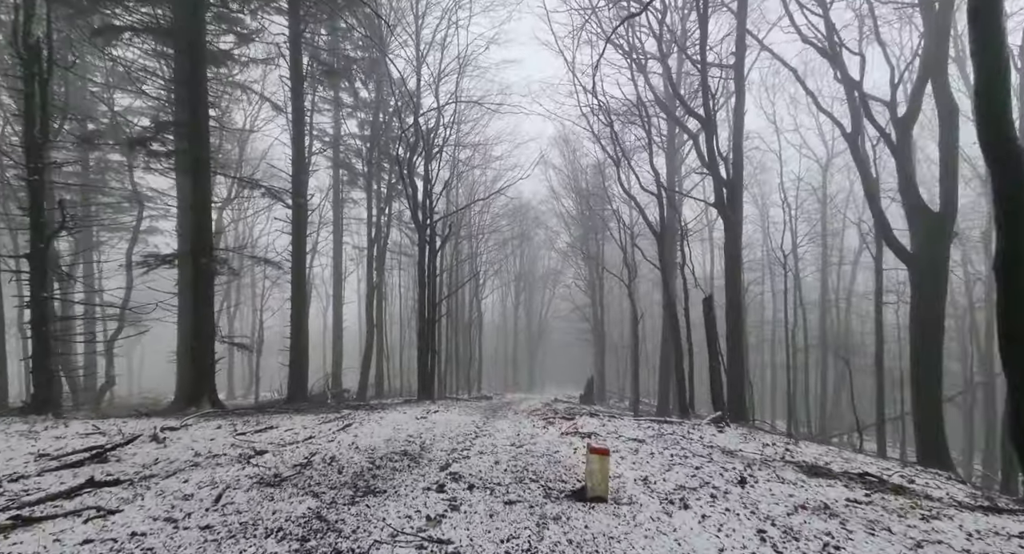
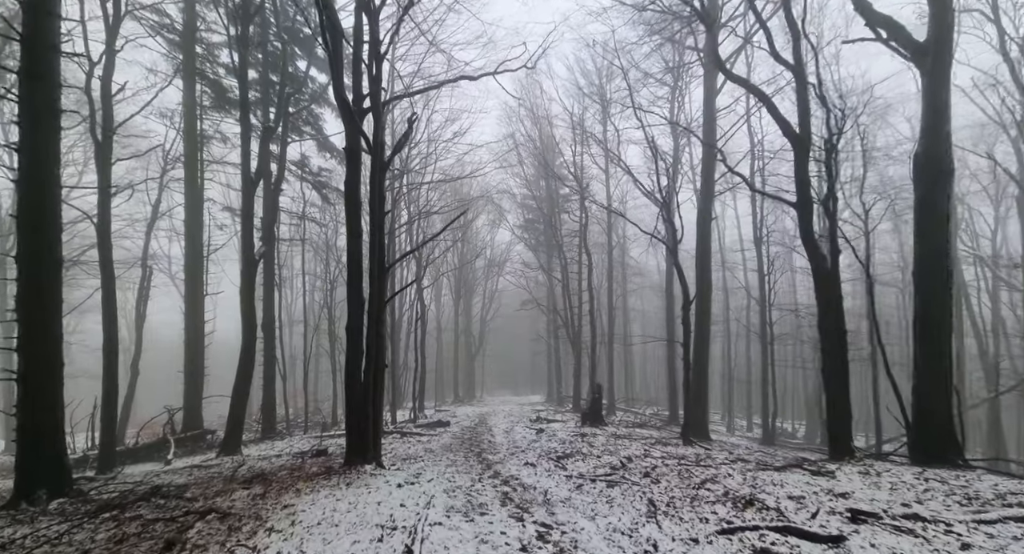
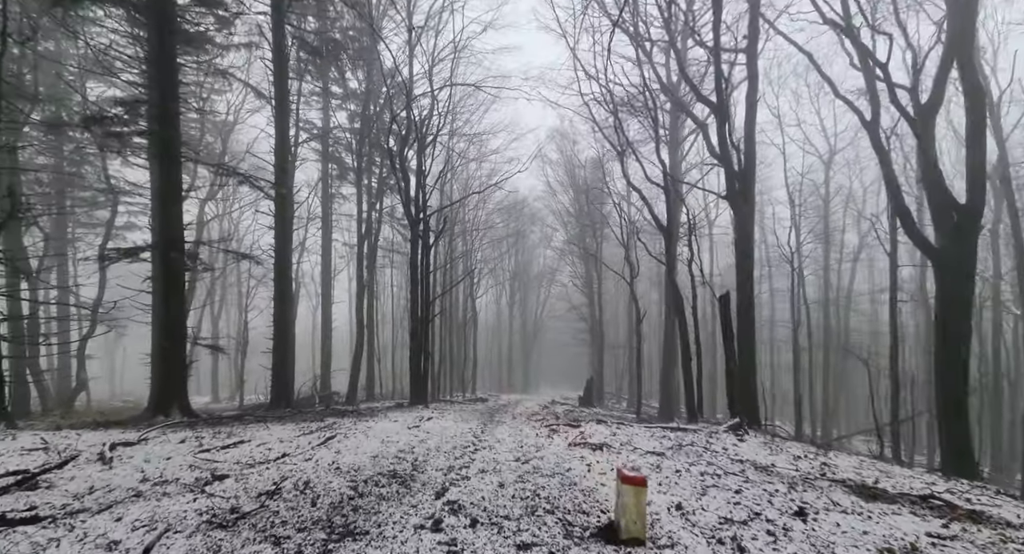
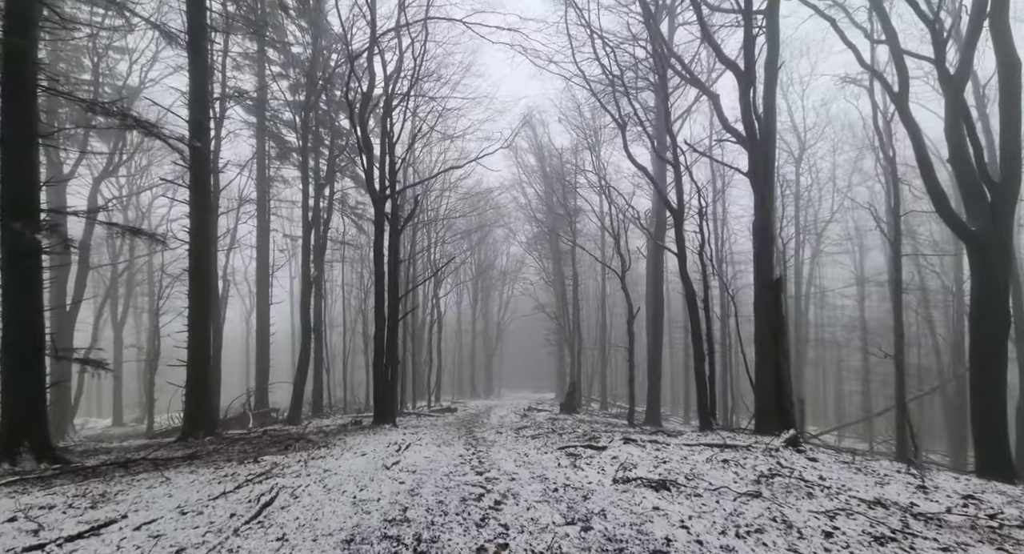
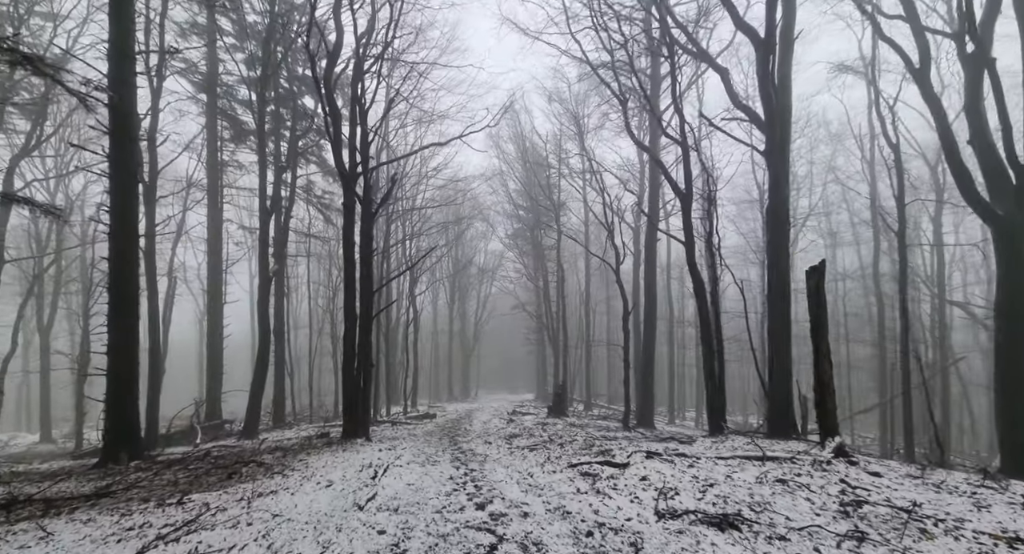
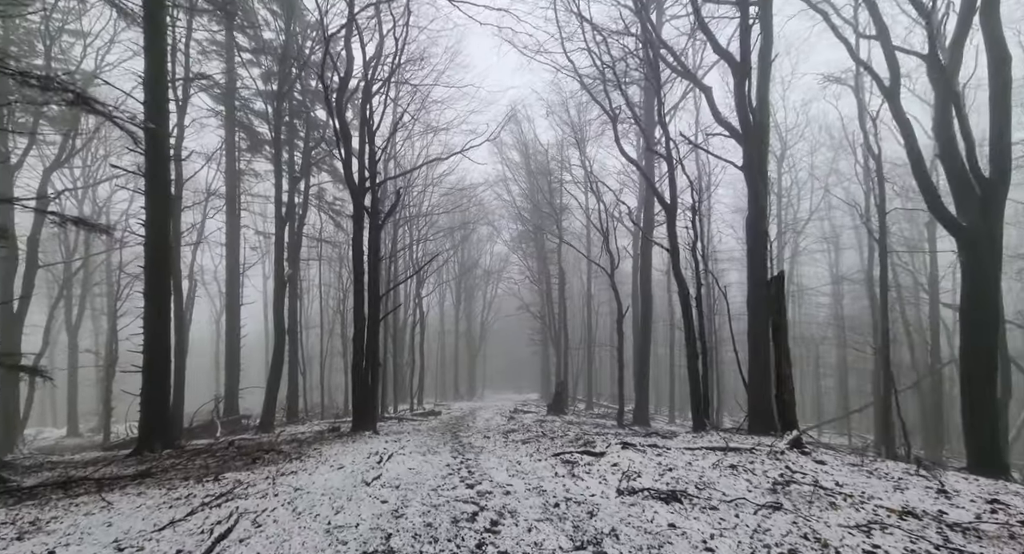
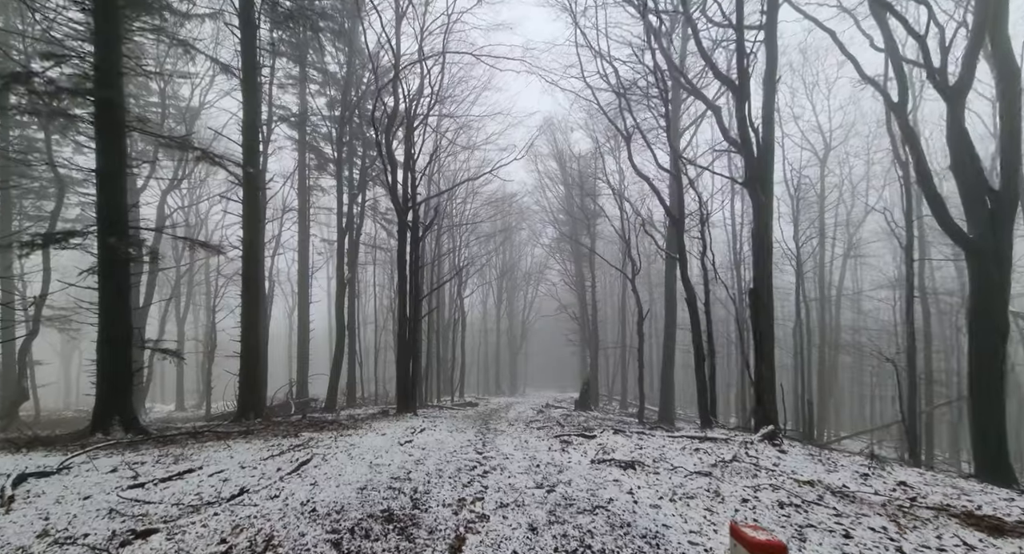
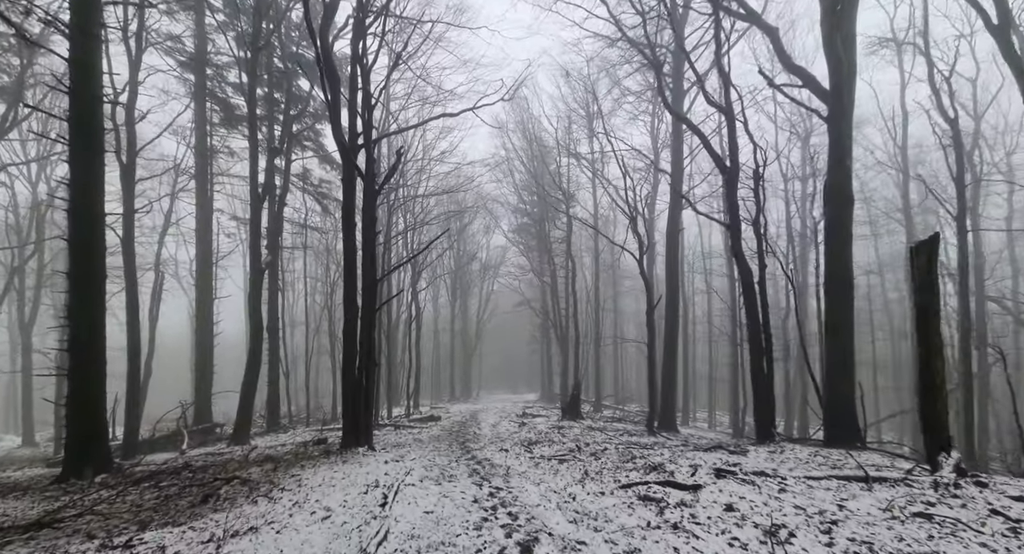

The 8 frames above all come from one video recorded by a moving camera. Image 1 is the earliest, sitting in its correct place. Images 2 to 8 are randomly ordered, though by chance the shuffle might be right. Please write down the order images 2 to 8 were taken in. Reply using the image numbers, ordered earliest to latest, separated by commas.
3, 7, 4, 6, 5, 8, 2
